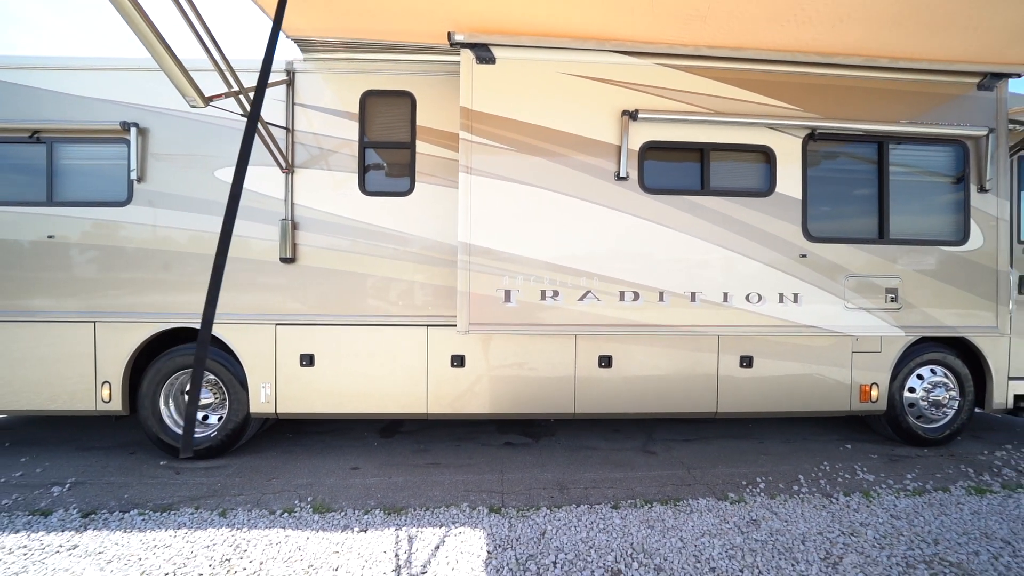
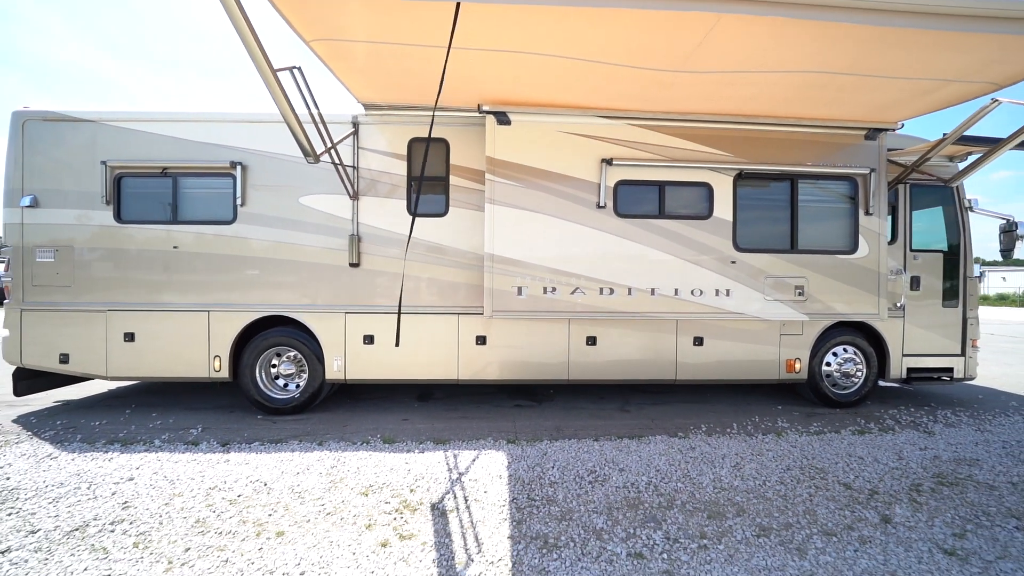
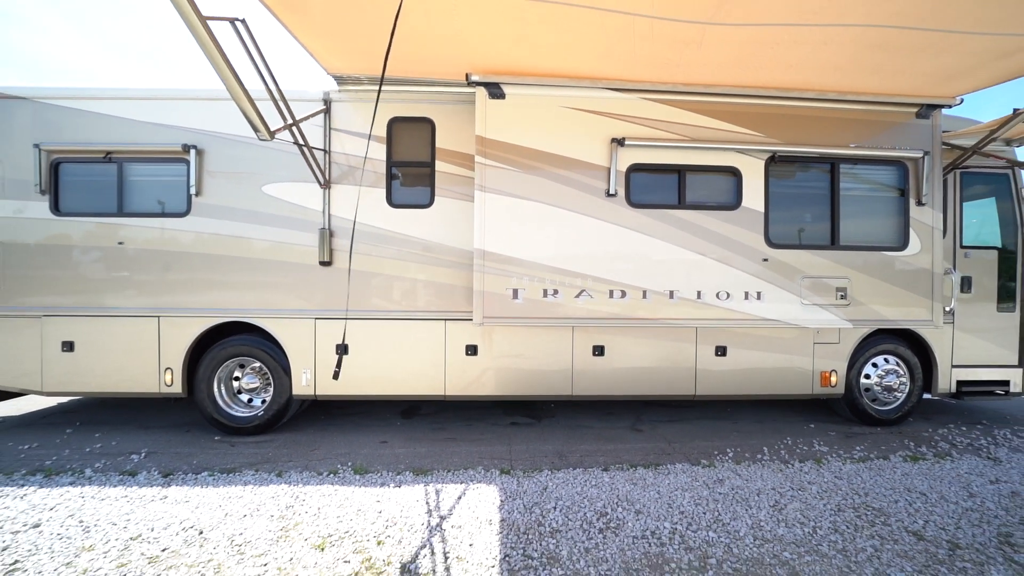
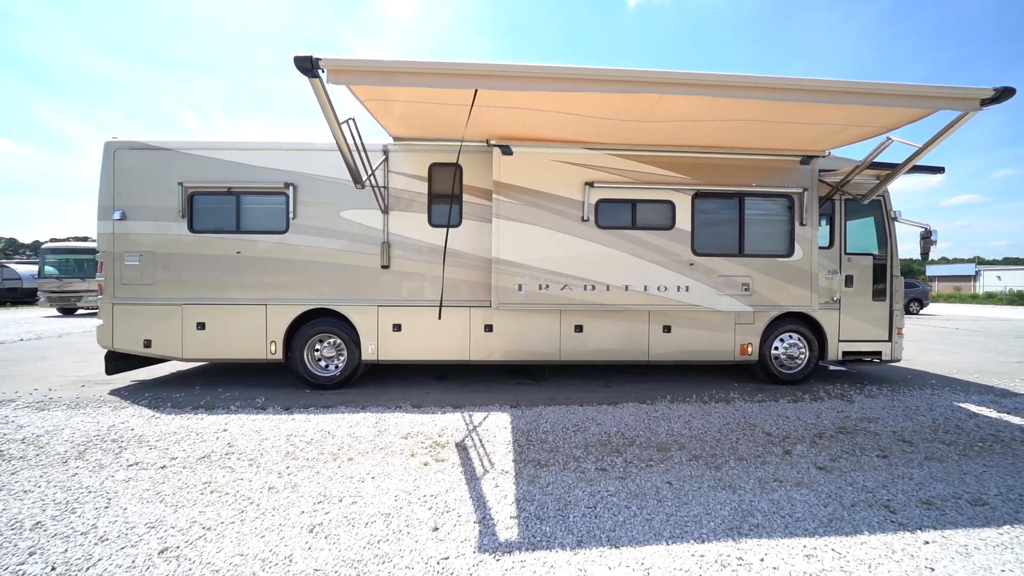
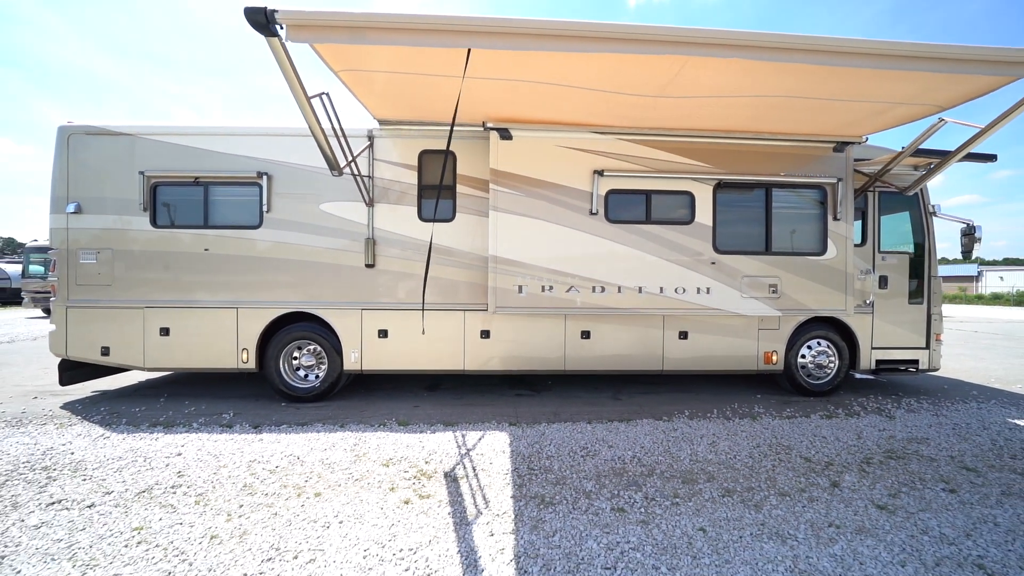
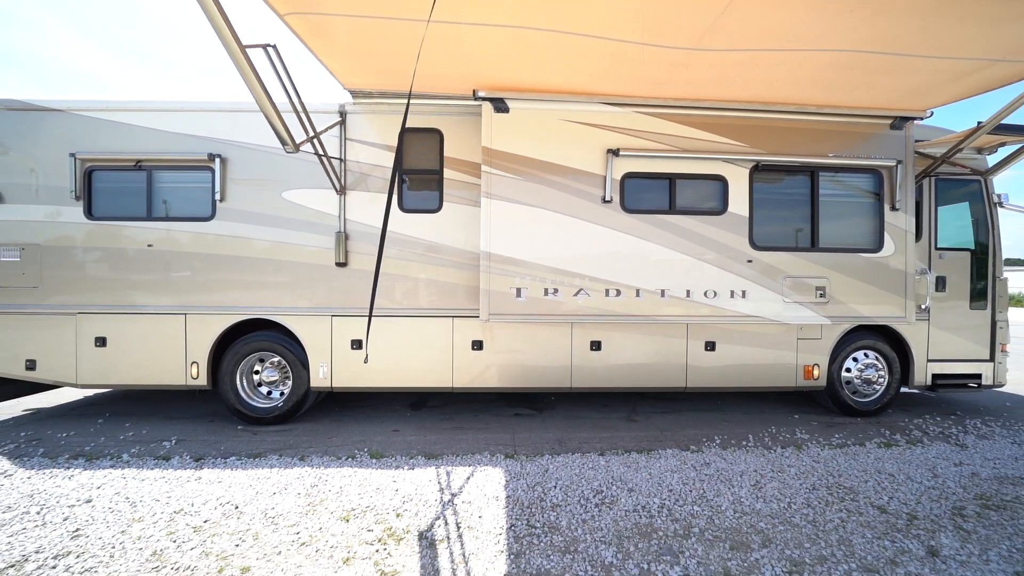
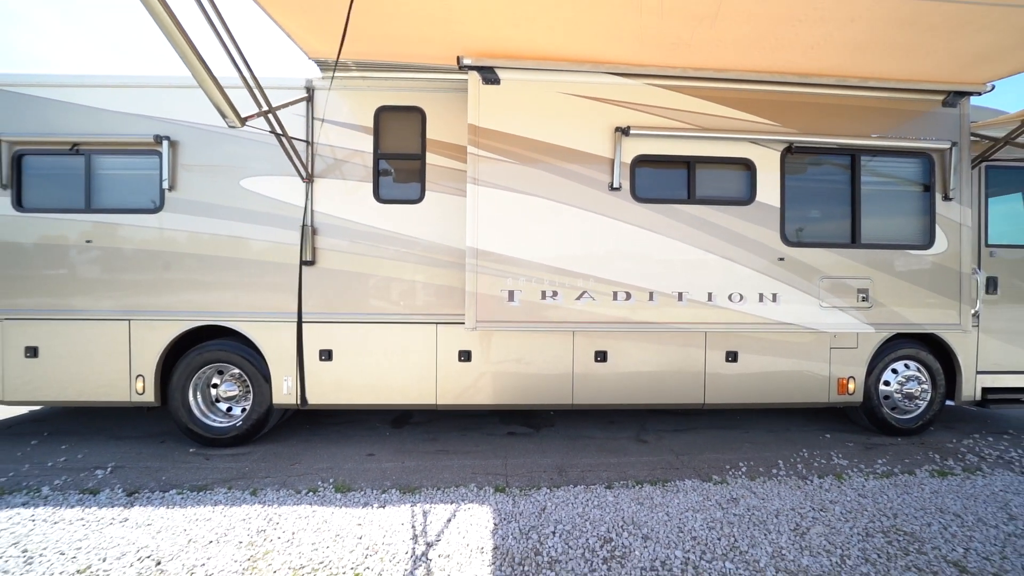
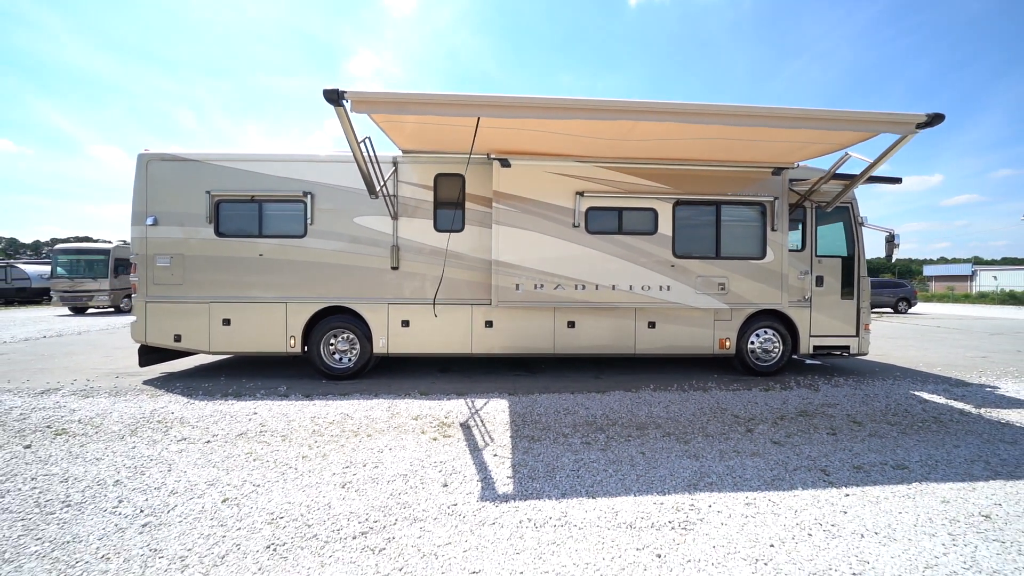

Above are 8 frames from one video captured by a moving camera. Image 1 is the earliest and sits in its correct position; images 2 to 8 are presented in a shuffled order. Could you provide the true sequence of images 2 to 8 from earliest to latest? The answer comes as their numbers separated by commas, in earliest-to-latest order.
7, 3, 6, 2, 5, 4, 8
